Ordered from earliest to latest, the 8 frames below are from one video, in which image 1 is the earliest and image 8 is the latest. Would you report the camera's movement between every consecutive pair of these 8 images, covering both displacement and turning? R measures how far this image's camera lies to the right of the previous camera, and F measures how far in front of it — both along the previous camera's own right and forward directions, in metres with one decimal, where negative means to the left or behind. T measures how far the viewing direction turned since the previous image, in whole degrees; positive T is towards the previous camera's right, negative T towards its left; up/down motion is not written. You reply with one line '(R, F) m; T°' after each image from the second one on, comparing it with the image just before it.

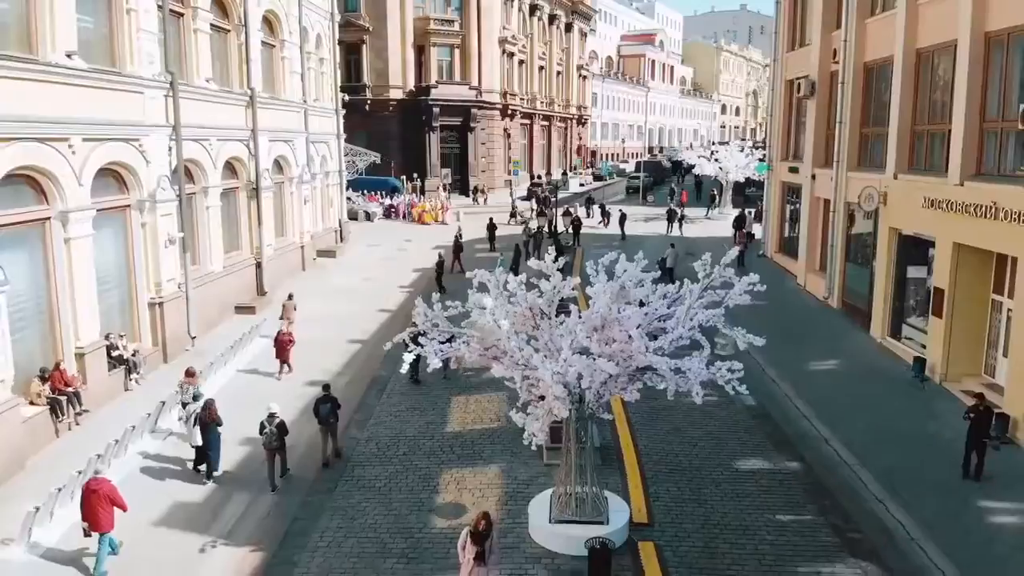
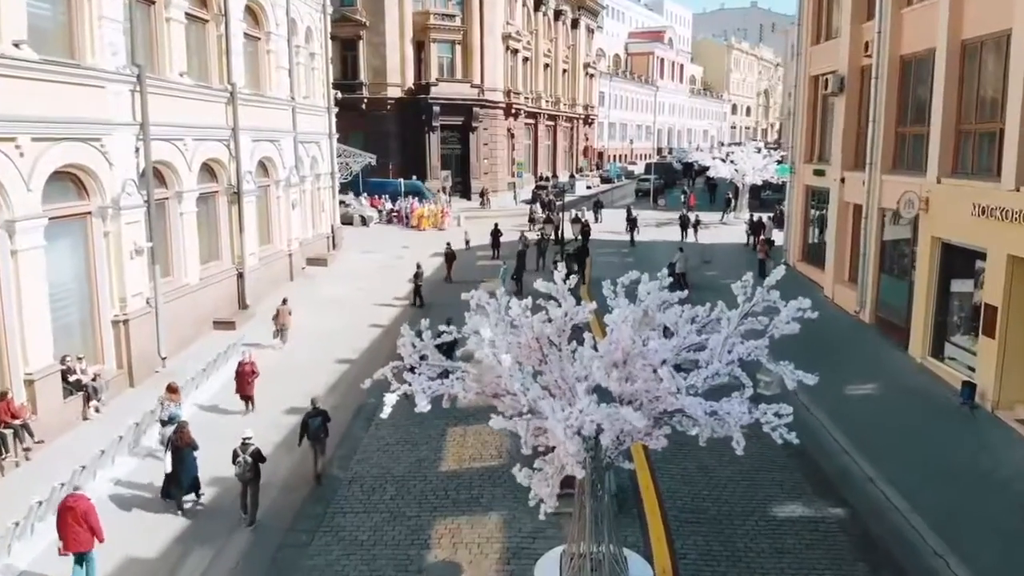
(0.0, +2.2) m; 0°
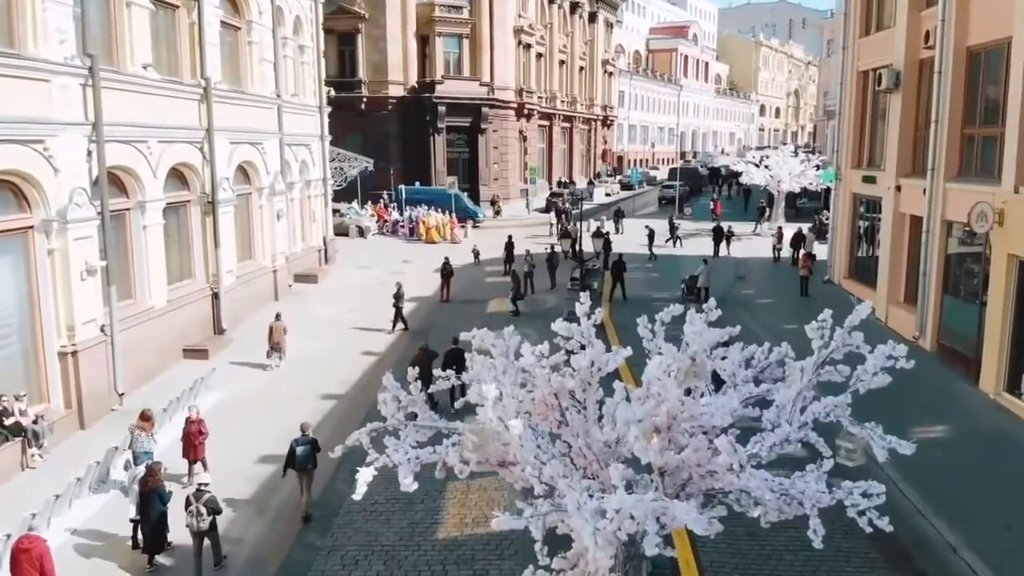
(0.0, +2.8) m; -1°
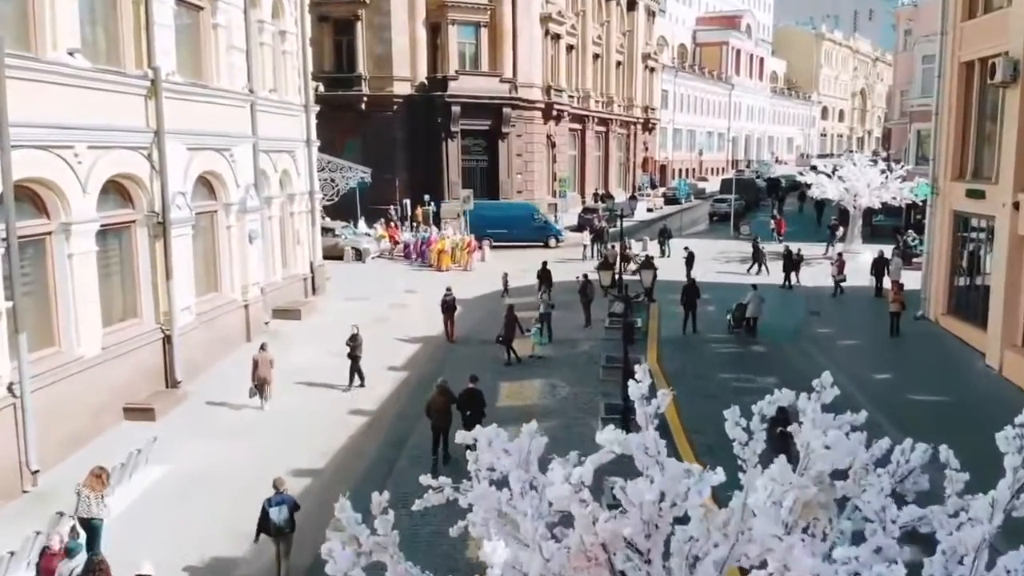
(0.0, +4.1) m; -1°
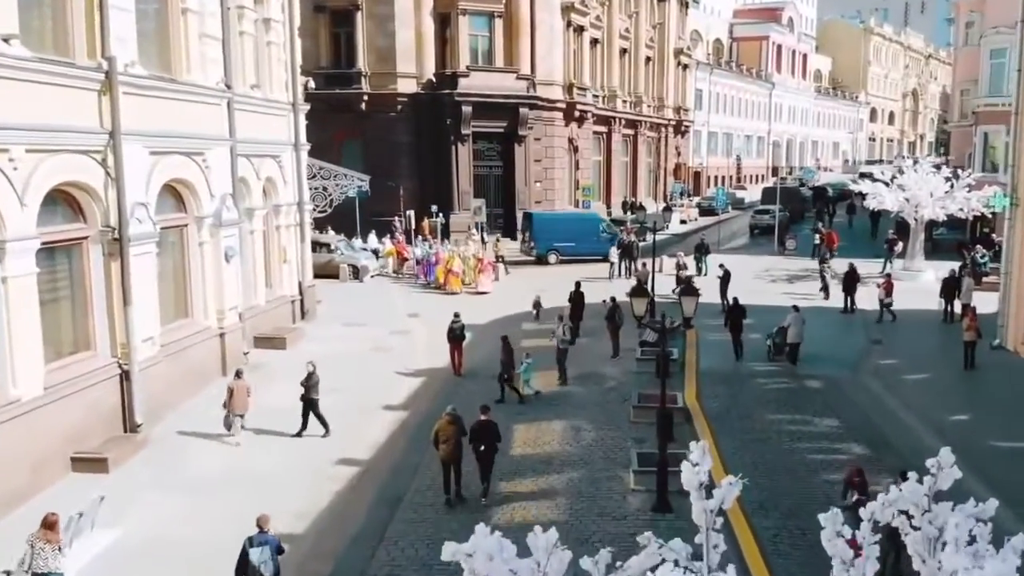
(0.0, +2.4) m; -1°
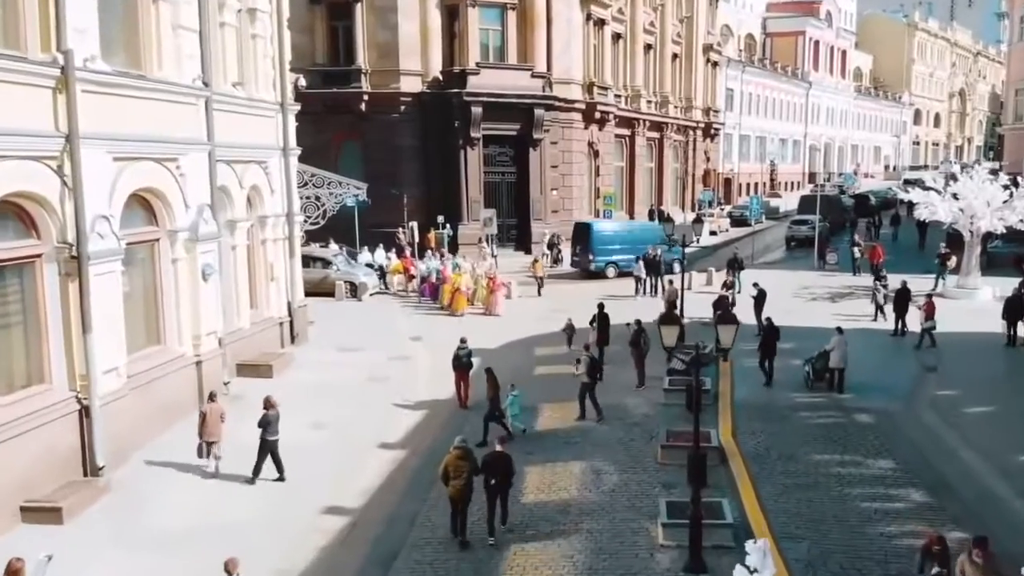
(+0.1, +1.7) m; -1°
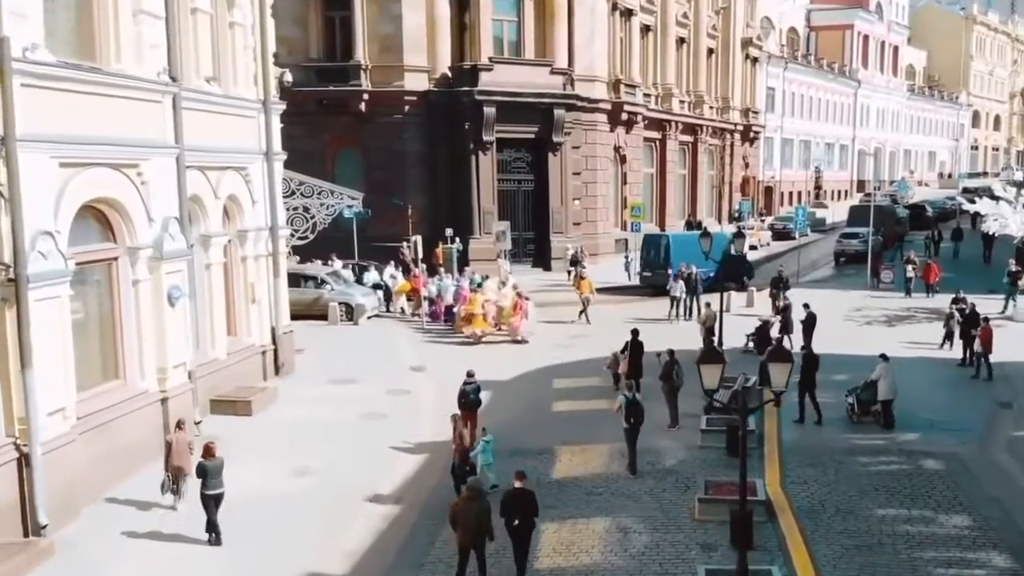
(+0.1, +1.9) m; -1°
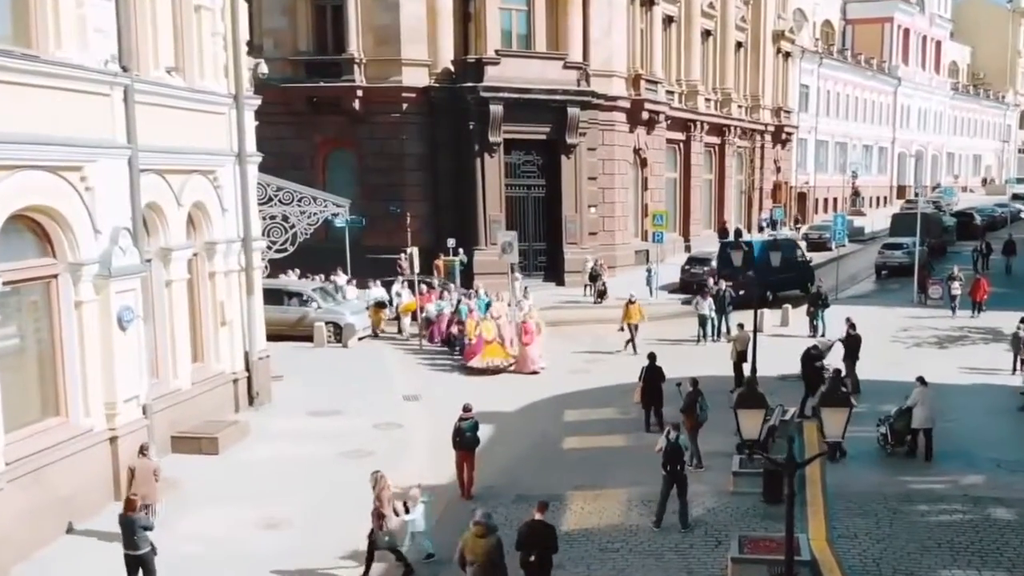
(+0.1, +1.6) m; -1°
